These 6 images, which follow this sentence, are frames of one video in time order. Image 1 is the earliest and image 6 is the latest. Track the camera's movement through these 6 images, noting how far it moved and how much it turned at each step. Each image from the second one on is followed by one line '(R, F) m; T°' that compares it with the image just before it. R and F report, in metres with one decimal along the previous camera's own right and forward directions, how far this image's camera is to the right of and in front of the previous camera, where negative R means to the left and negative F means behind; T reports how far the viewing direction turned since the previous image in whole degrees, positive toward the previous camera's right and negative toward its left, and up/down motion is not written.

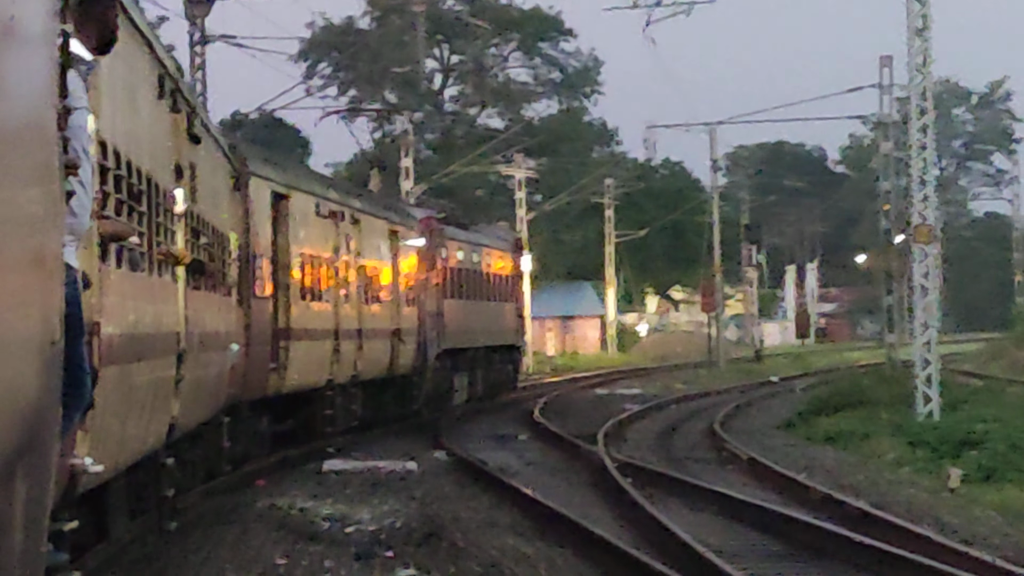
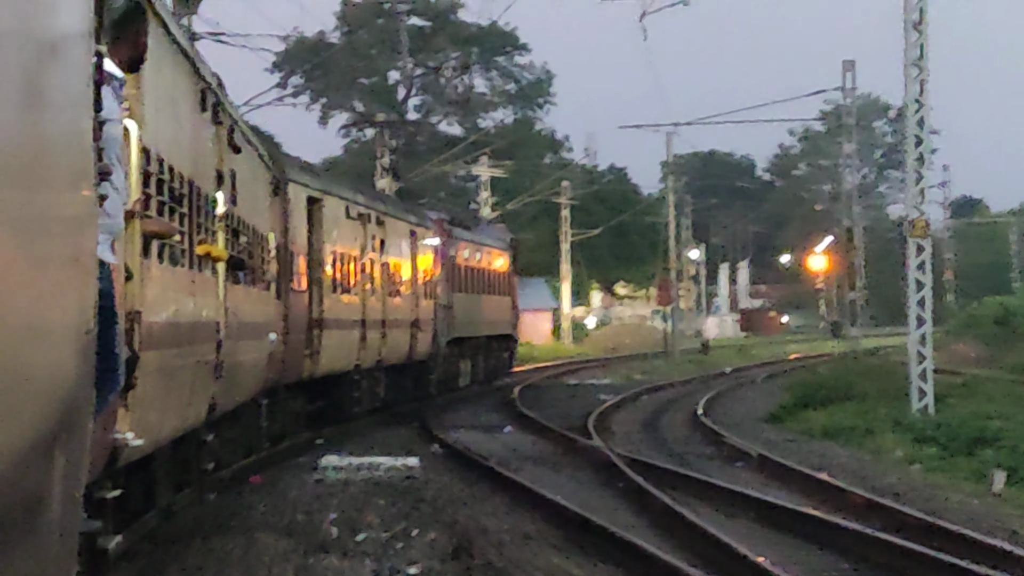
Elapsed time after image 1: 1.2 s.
(-0.9, -1.1) m; +5°
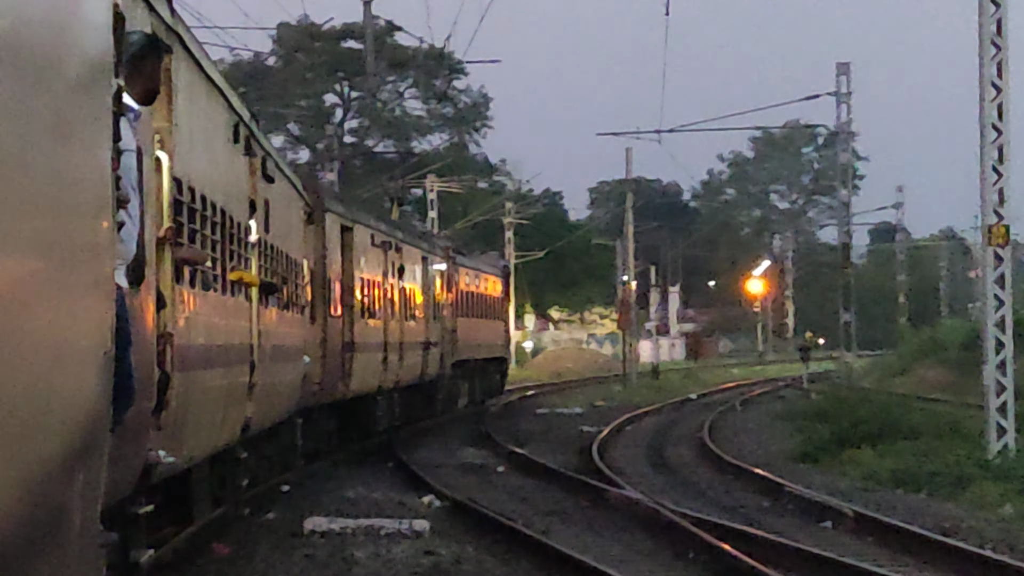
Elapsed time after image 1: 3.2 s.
(-1.7, +0.1) m; +9°
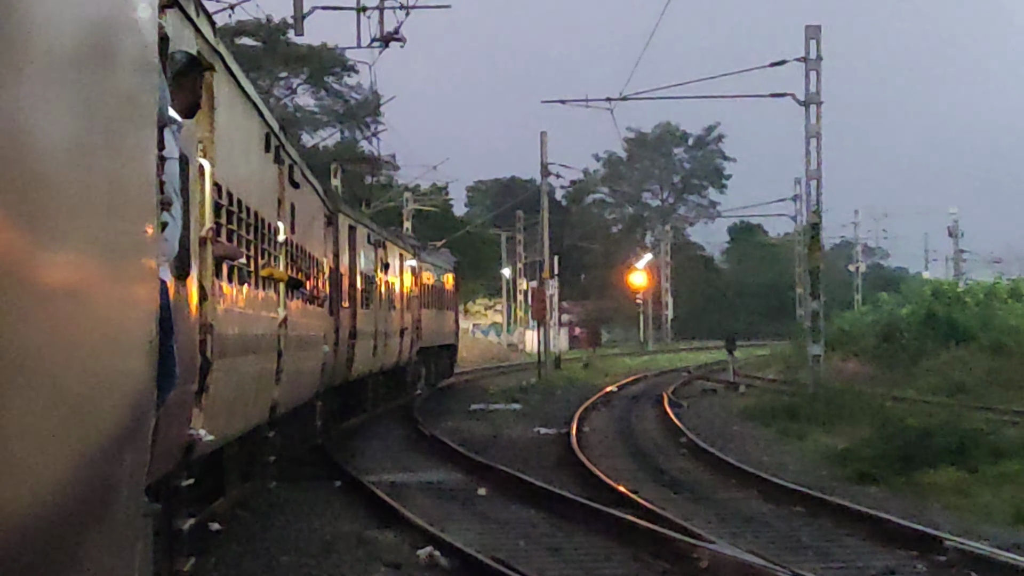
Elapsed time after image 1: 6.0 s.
(-2.8, -0.3) m; +14°
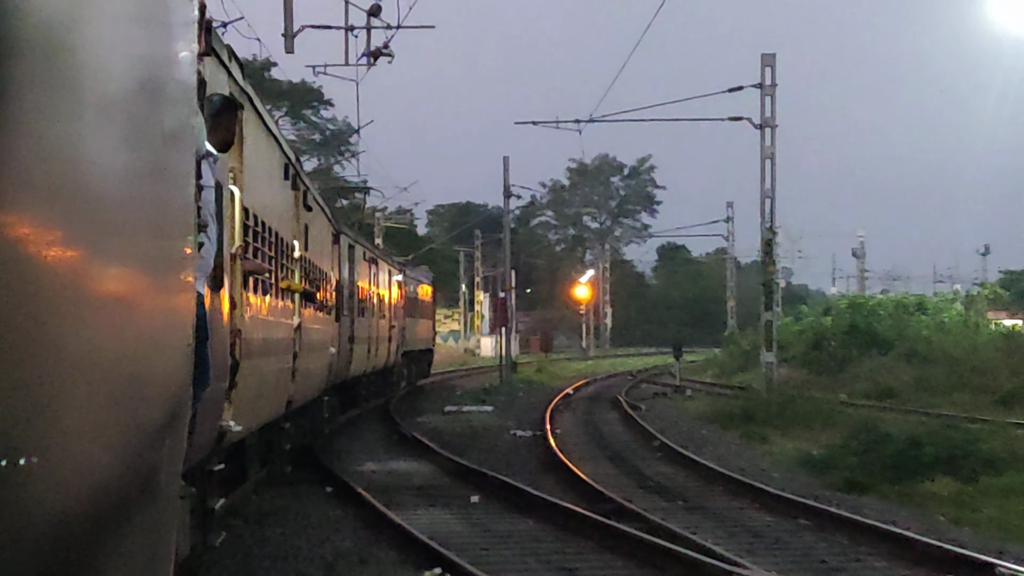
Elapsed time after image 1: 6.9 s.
(-1.1, -2.1) m; +5°
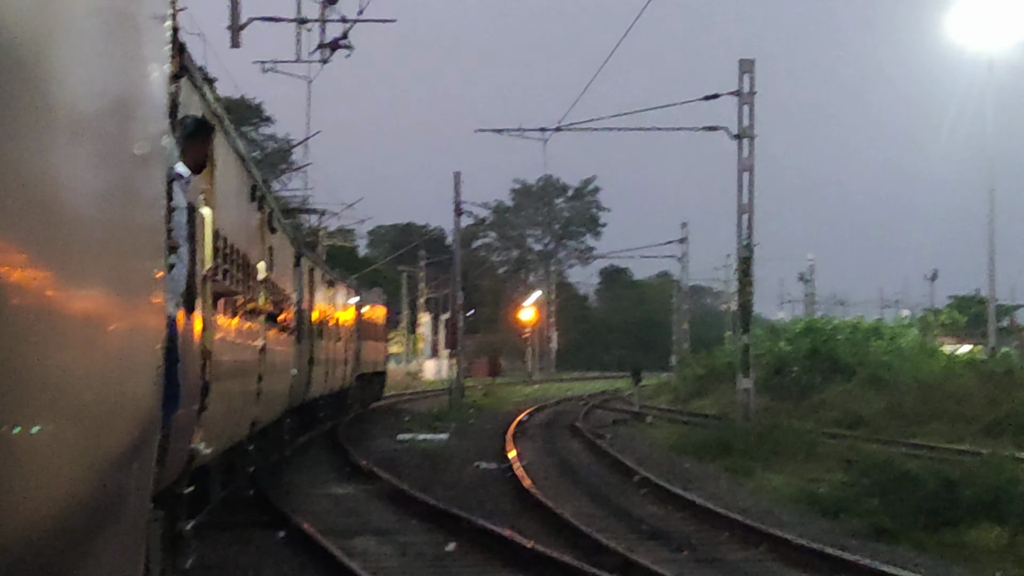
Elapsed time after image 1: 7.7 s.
(-0.7, +0.3) m; +5°
